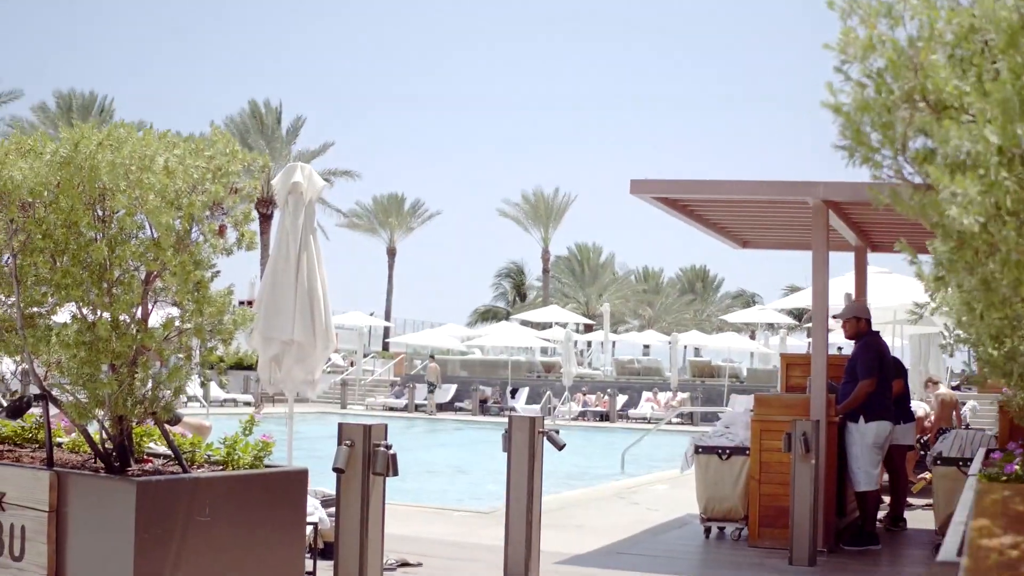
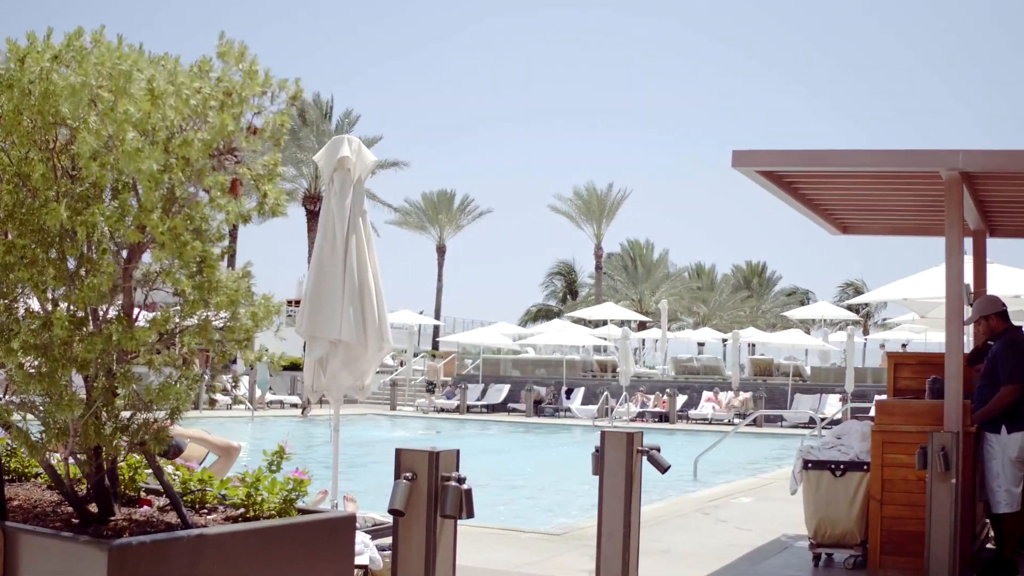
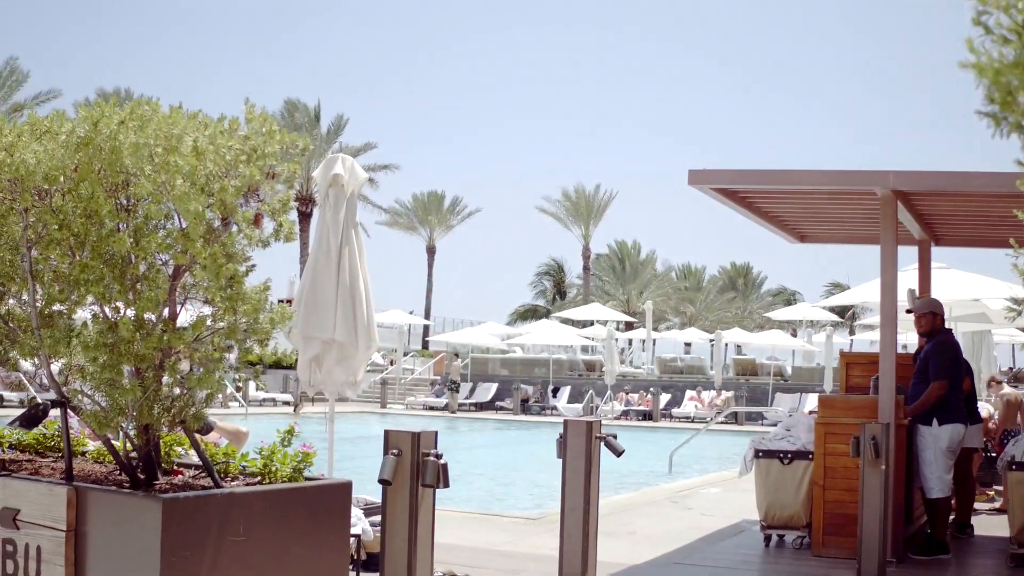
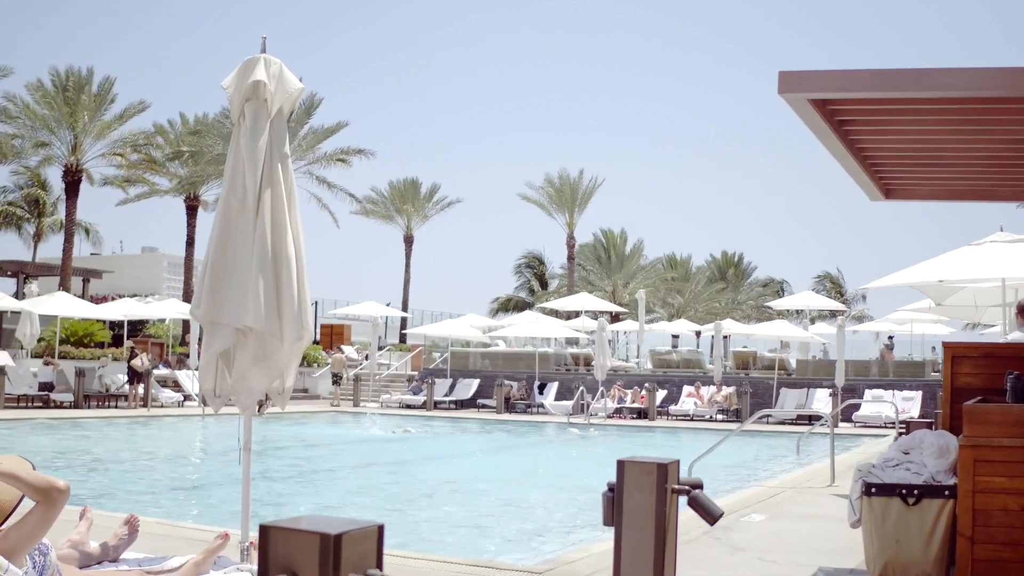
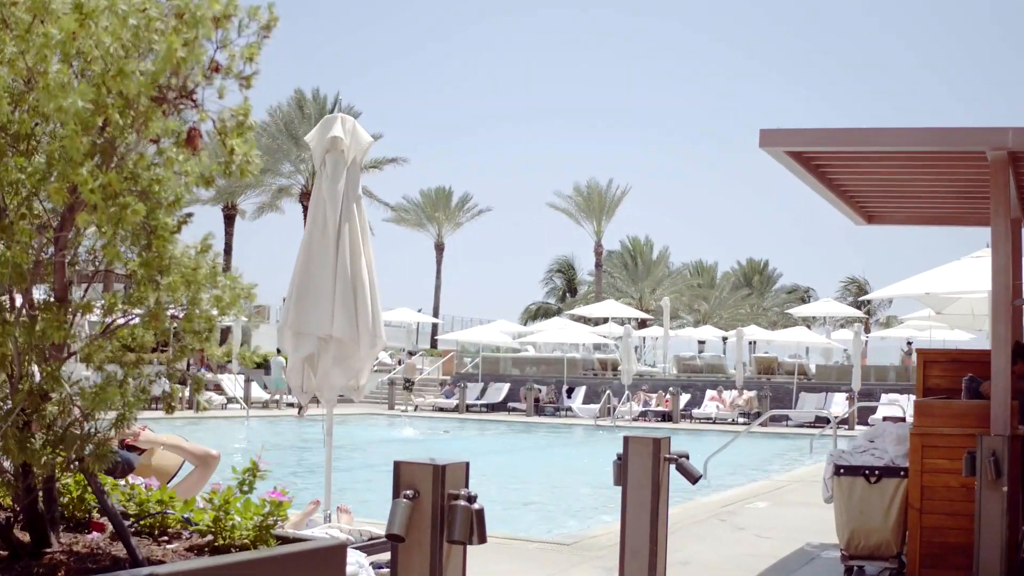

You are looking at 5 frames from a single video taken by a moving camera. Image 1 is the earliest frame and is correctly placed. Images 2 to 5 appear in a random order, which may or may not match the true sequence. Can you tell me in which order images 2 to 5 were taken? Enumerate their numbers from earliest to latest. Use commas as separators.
3, 2, 5, 4
